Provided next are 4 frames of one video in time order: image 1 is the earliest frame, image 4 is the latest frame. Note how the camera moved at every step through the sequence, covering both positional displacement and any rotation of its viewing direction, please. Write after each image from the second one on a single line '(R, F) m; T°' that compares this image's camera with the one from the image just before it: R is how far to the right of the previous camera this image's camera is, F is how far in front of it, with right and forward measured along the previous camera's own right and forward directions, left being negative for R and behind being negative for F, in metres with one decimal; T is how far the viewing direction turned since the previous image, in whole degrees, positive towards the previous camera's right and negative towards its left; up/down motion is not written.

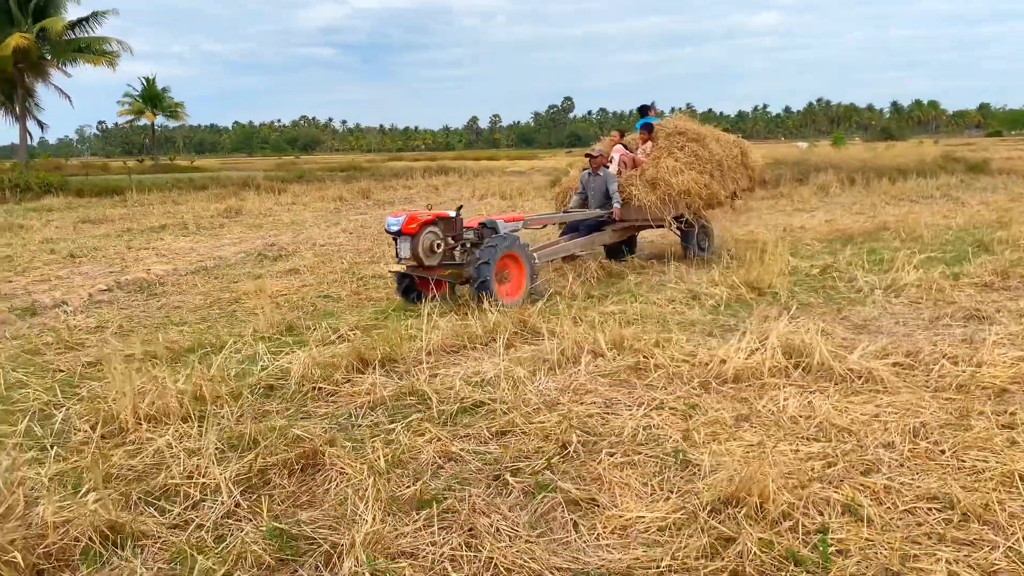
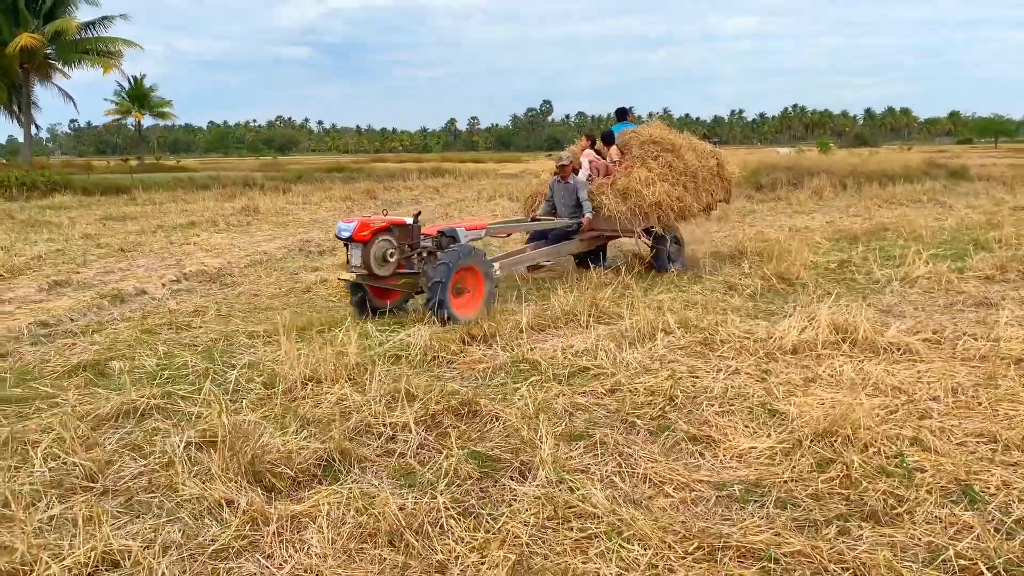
(-0.6, -0.6) m; +2°
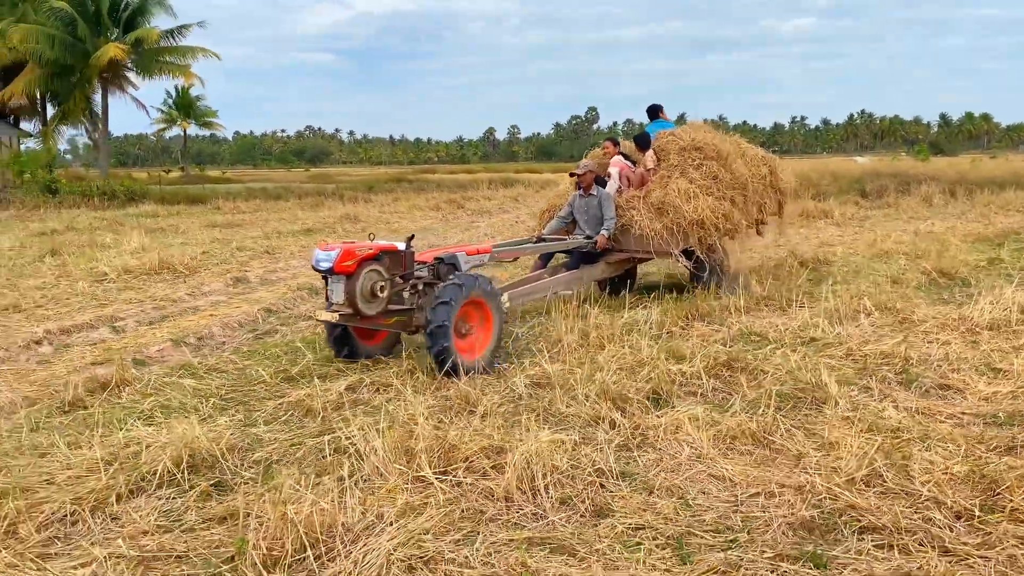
(-1.1, -0.8) m; -2°
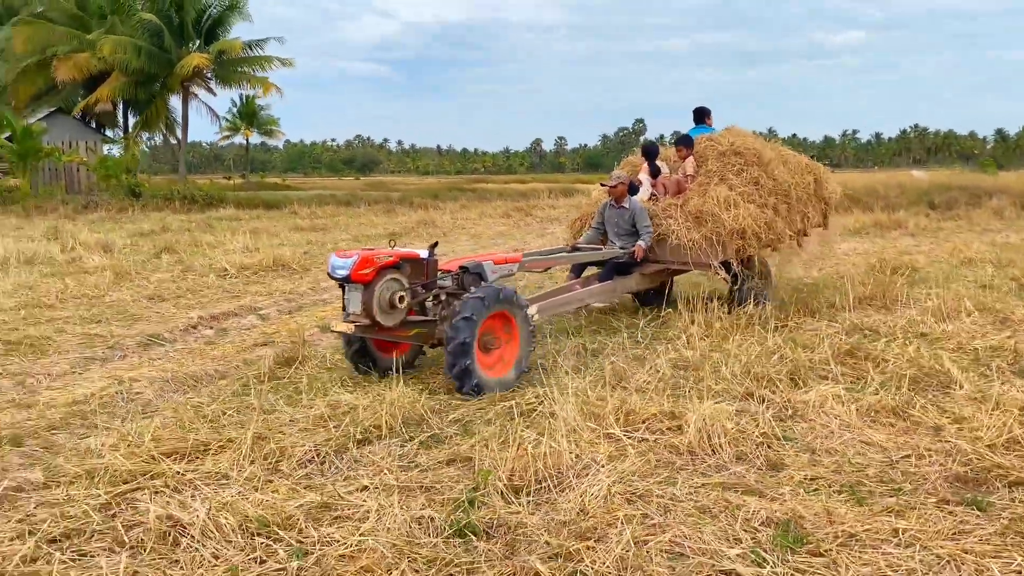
(-0.5, -0.5) m; -3°
